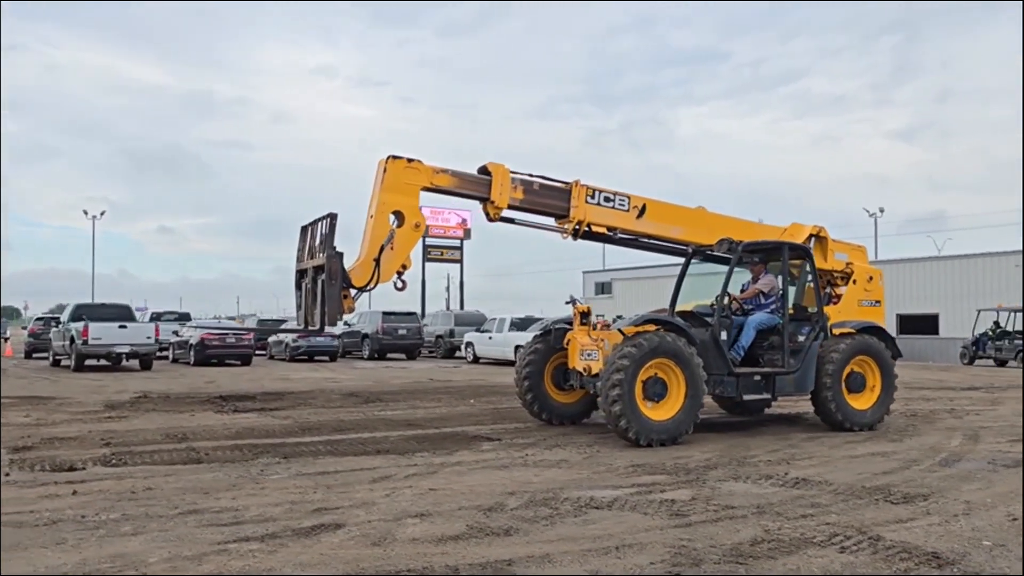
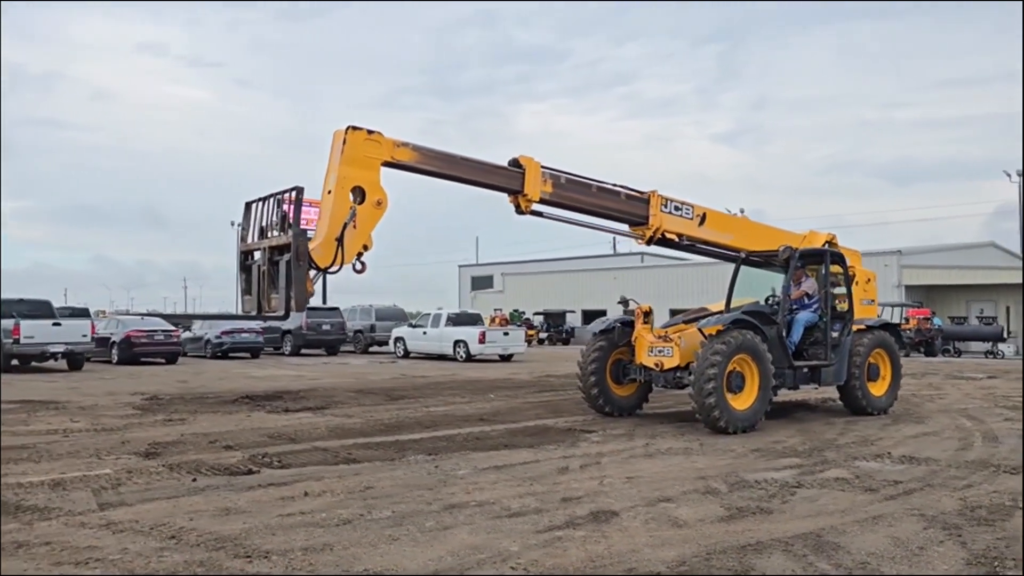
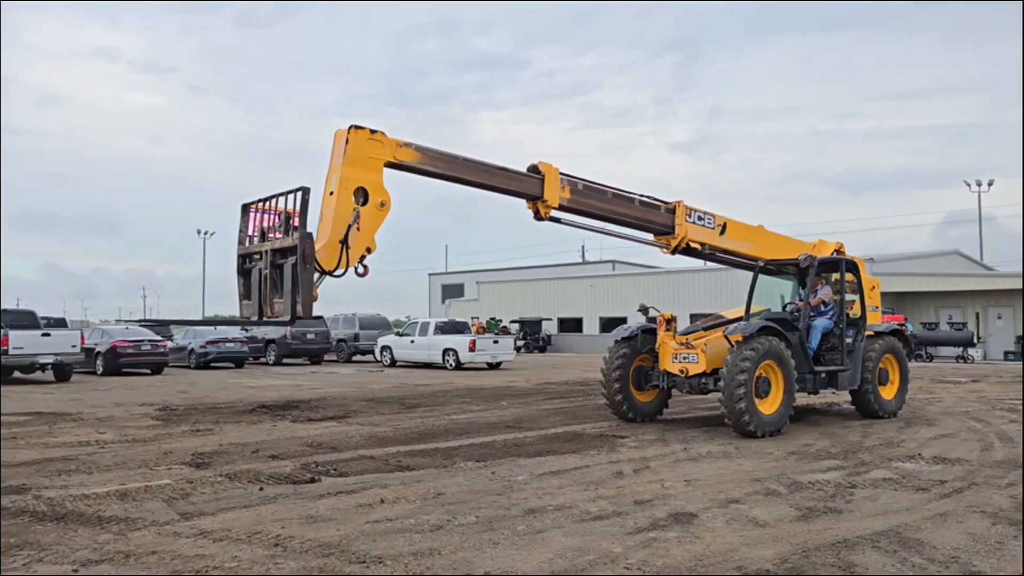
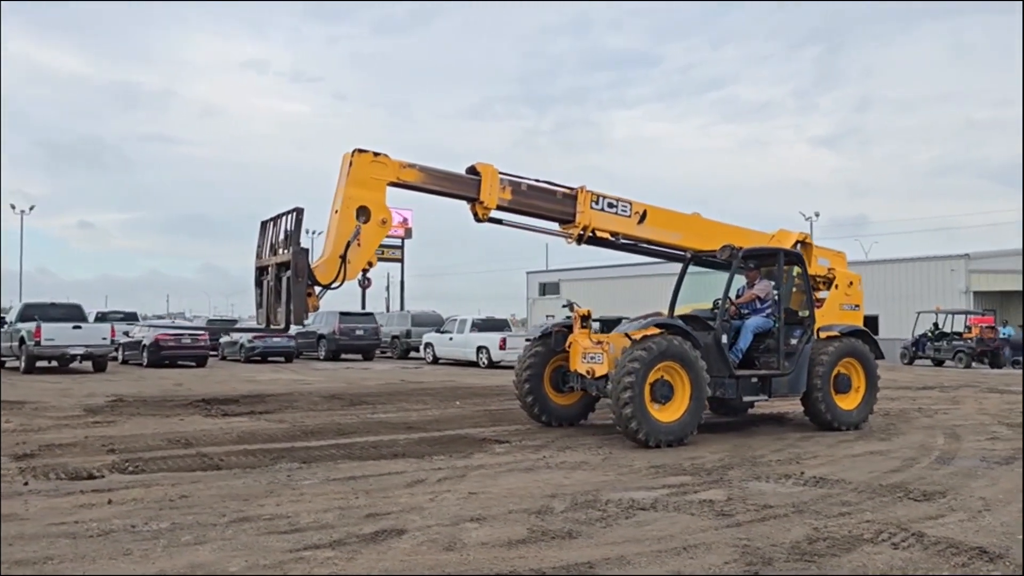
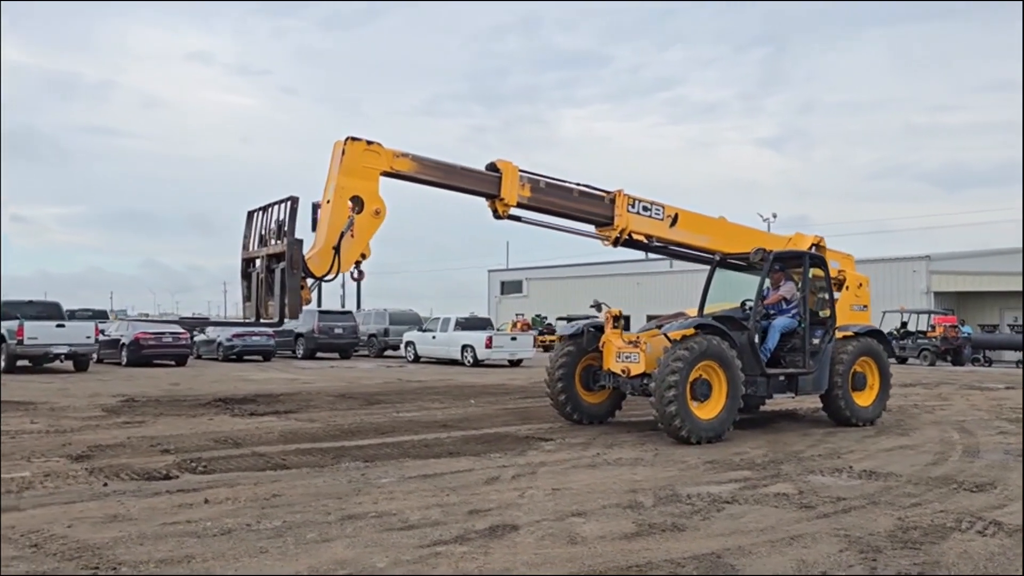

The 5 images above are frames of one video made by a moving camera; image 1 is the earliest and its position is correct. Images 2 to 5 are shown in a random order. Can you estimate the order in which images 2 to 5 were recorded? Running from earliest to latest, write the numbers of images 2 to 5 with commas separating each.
4, 5, 2, 3
